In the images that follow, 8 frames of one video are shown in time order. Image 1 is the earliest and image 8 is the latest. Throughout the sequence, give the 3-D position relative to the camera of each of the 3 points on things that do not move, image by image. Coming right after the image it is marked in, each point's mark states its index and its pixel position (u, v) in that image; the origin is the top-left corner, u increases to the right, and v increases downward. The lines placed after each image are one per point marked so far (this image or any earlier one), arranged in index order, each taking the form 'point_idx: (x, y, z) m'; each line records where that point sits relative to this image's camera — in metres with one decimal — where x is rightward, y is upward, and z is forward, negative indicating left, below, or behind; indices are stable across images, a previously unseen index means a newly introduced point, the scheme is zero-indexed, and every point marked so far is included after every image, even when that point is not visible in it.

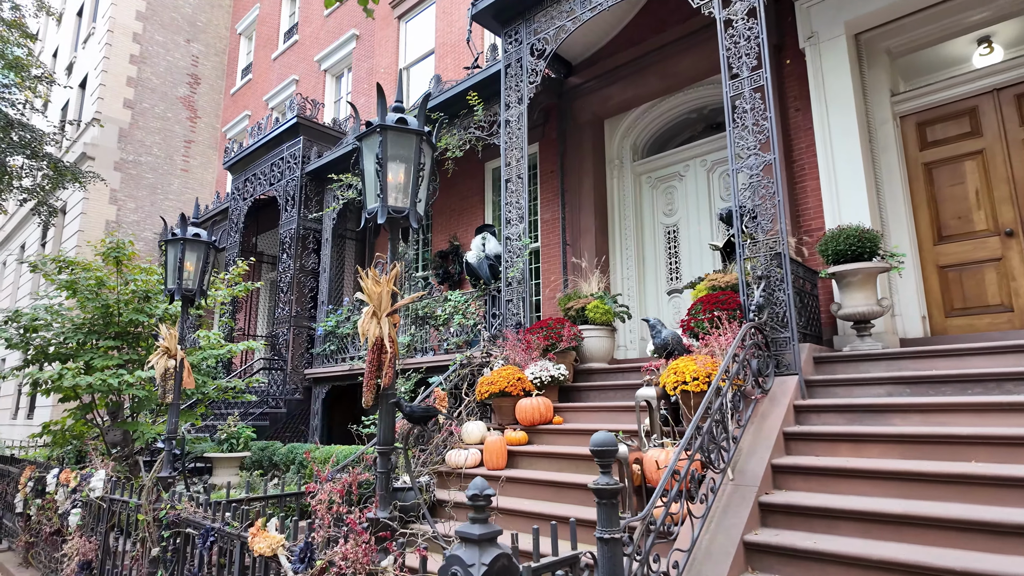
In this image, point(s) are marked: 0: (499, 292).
0: (-0.2, -0.1, +7.6) m
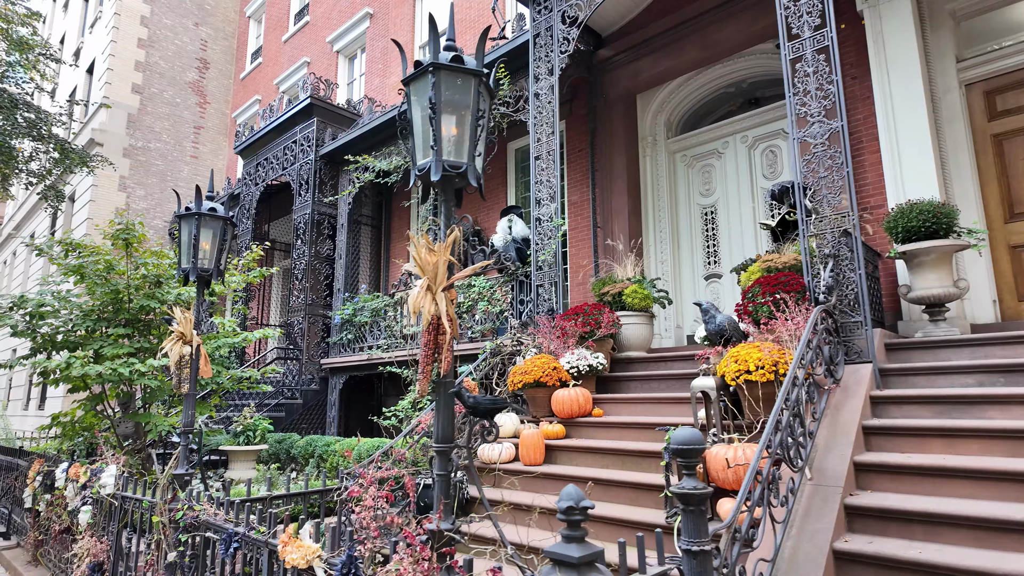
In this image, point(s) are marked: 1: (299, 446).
0: (+0.2, +0.1, +7.2) m
1: (-2.7, -2.0, +7.7) m
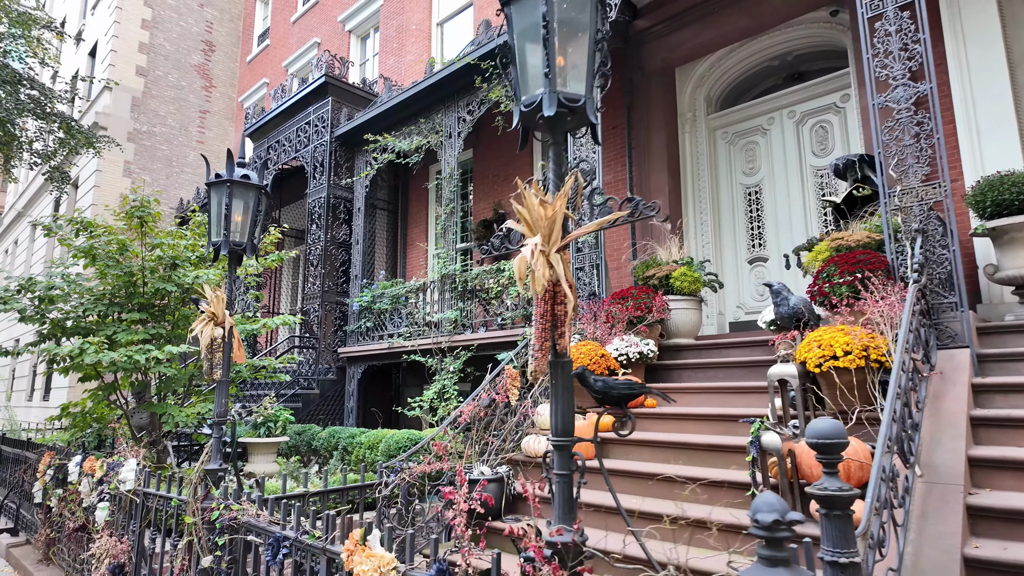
0: (+0.6, +0.3, +6.8) m
1: (-2.3, -1.9, +7.4) m
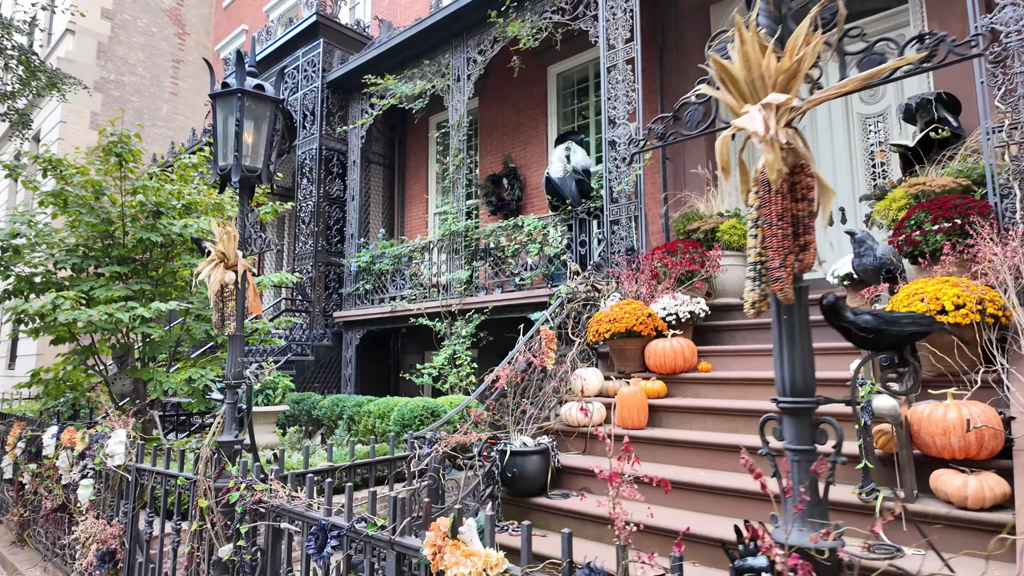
0: (+0.8, +0.8, +6.2) m
1: (-2.1, -1.4, +6.8) m
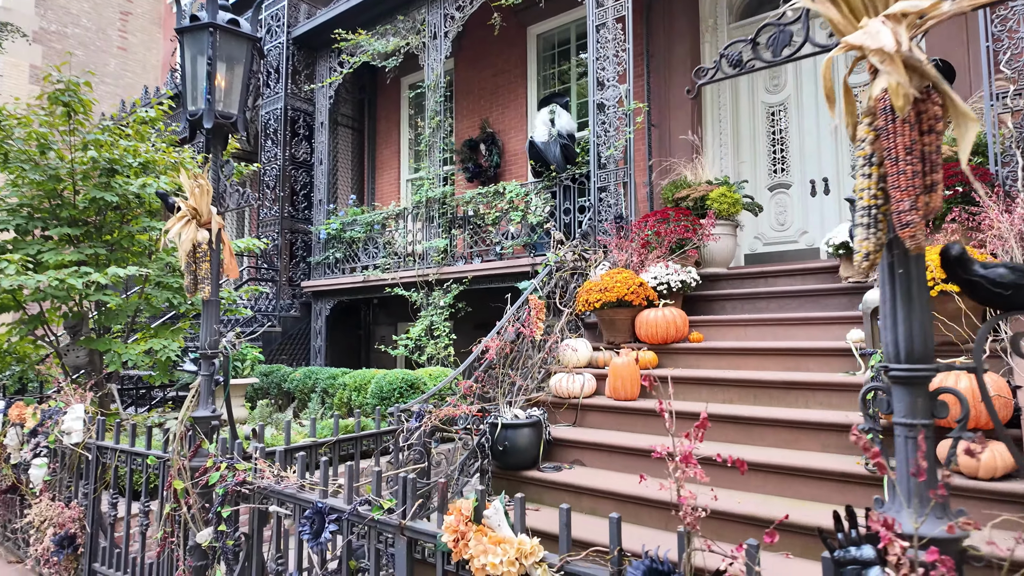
0: (+0.6, +1.1, +6.0) m
1: (-2.3, -1.0, +6.5) m
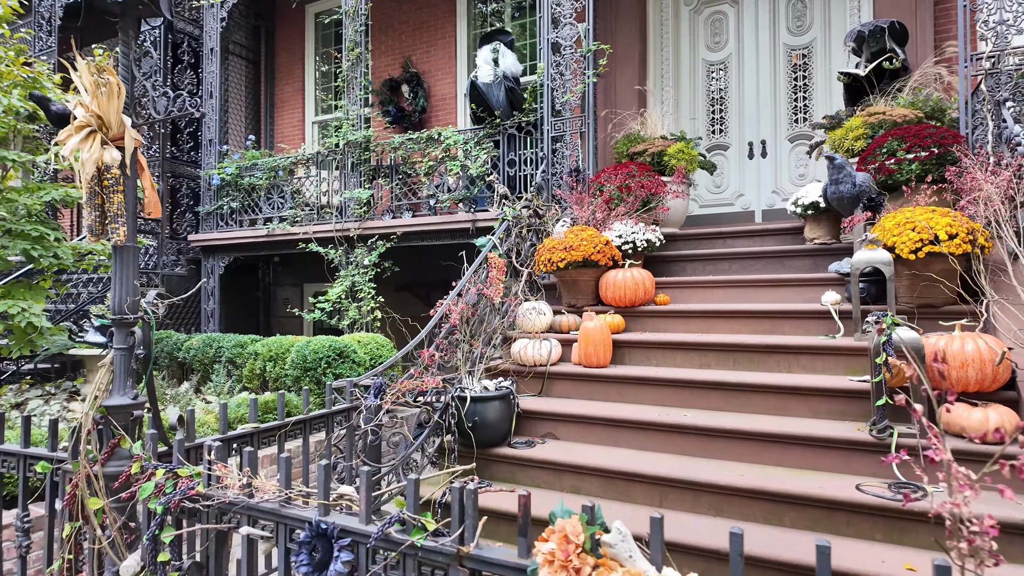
0: (+0.1, +1.5, +5.5) m
1: (-3.0, -0.6, +5.6) m
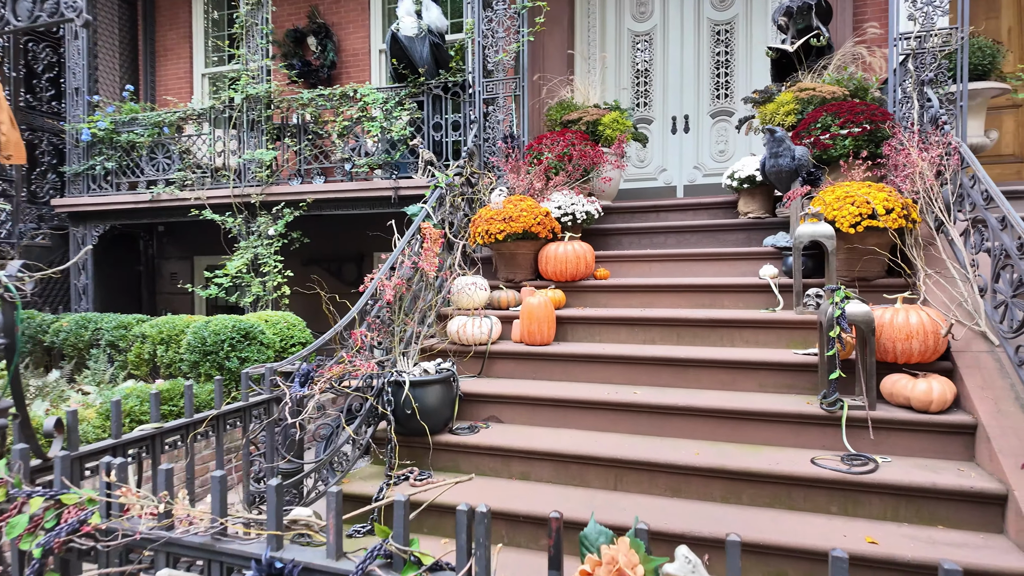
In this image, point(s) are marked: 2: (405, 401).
0: (-0.5, +1.7, +5.2) m
1: (-3.6, -0.3, +4.8) m
2: (-0.5, -0.6, +3.0) m
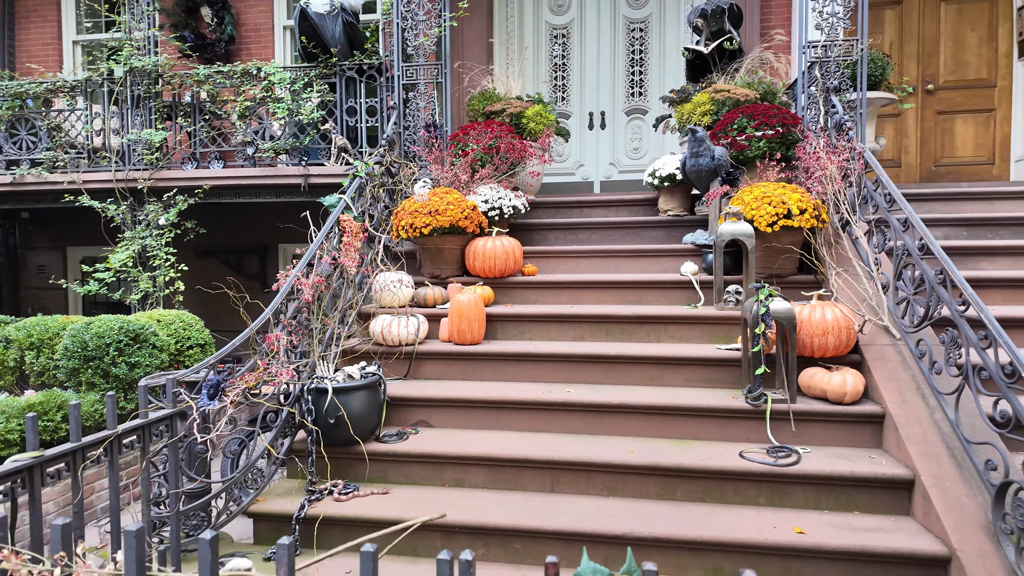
0: (-1.2, +1.7, +4.9) m
1: (-4.1, -0.3, +4.0) m
2: (-0.9, -0.6, +2.8) m
